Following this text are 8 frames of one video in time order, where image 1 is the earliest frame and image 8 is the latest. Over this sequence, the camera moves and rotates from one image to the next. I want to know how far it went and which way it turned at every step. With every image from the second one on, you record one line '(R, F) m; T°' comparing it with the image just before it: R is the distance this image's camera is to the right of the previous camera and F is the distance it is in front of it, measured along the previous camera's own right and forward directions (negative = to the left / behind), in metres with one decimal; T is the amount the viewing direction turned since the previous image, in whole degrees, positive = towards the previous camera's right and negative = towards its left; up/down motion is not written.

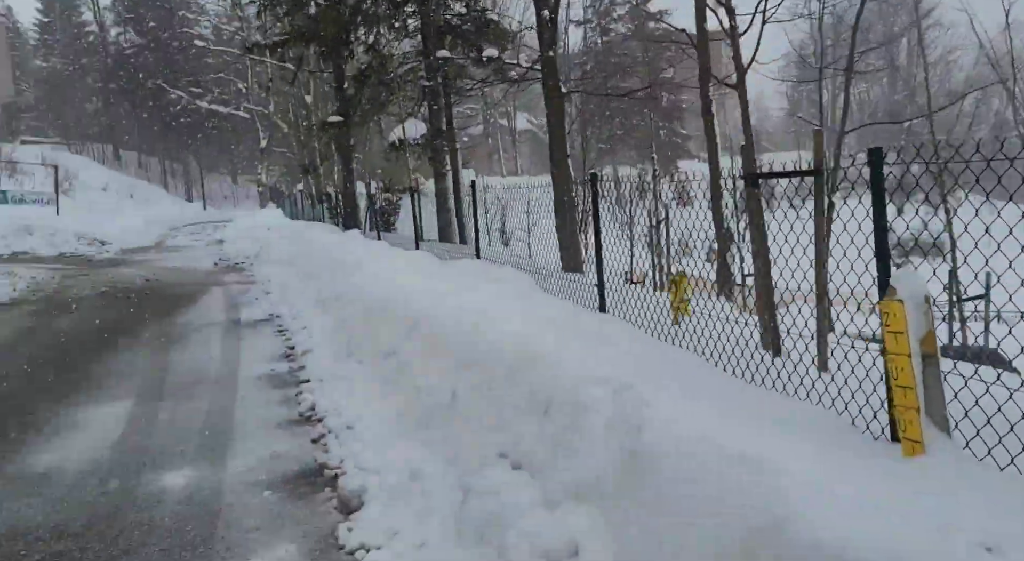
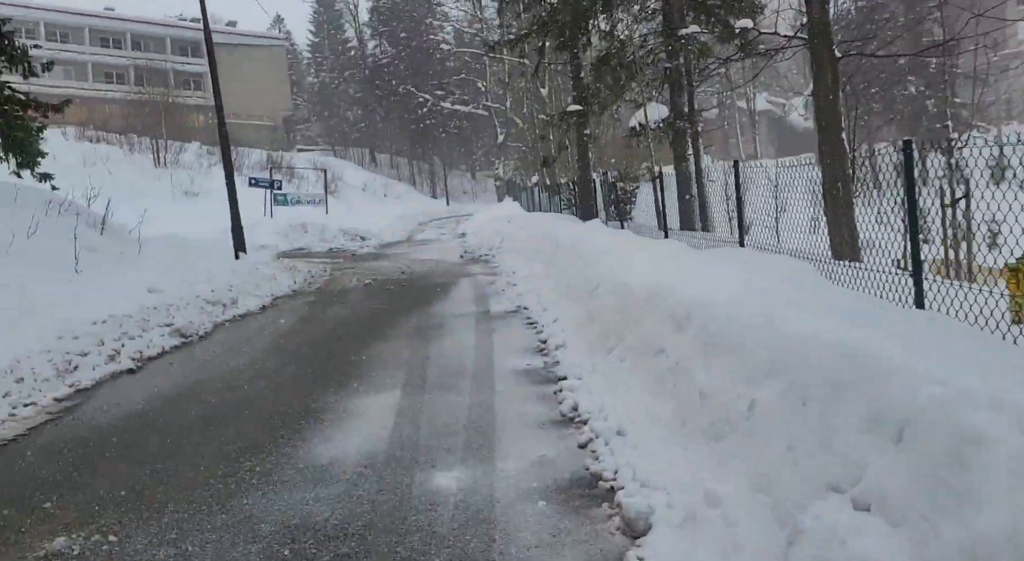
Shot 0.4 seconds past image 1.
(-0.3, +0.4) m; -14°
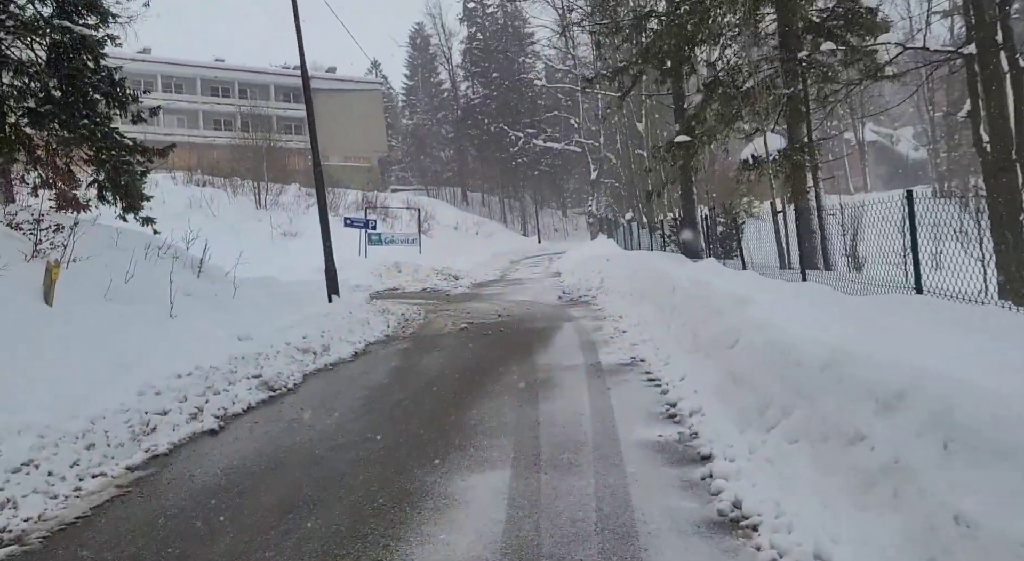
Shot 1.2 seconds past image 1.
(-0.2, +1.0) m; -5°
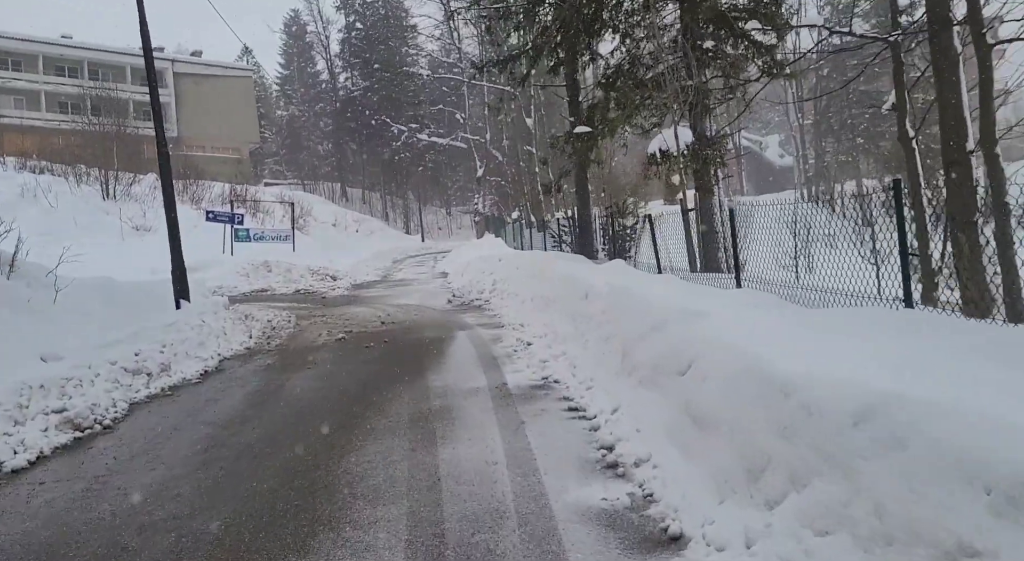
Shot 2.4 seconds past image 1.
(-0.1, +1.8) m; +7°
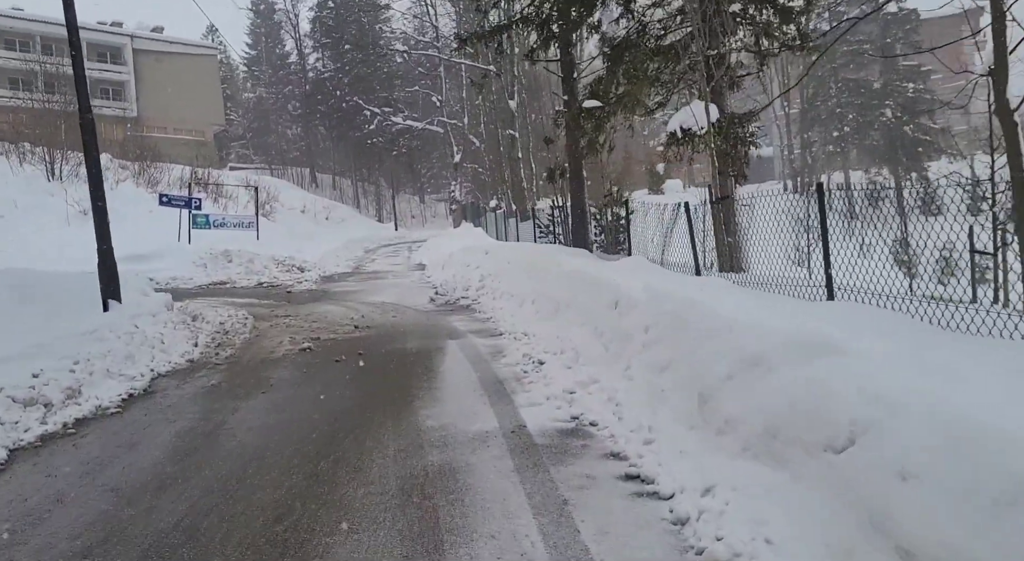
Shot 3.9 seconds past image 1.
(-0.3, +2.2) m; +2°
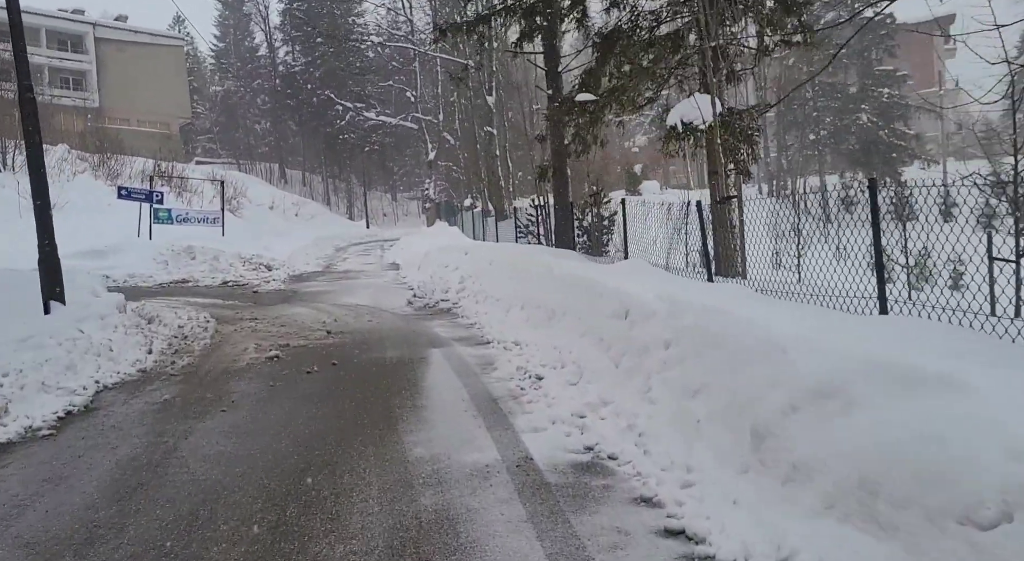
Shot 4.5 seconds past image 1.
(-0.2, +1.0) m; +2°
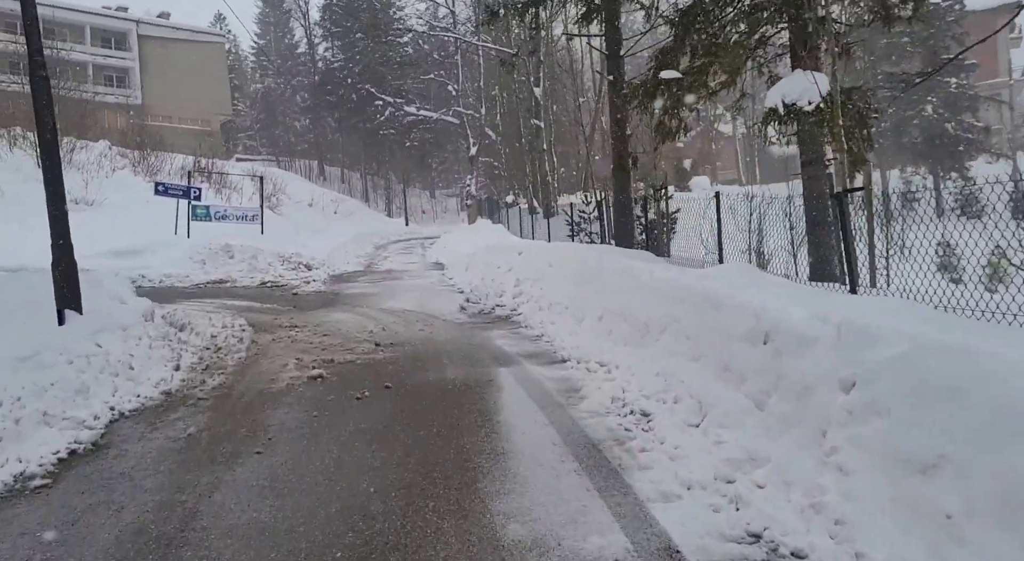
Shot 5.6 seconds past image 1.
(-0.4, +1.5) m; -2°
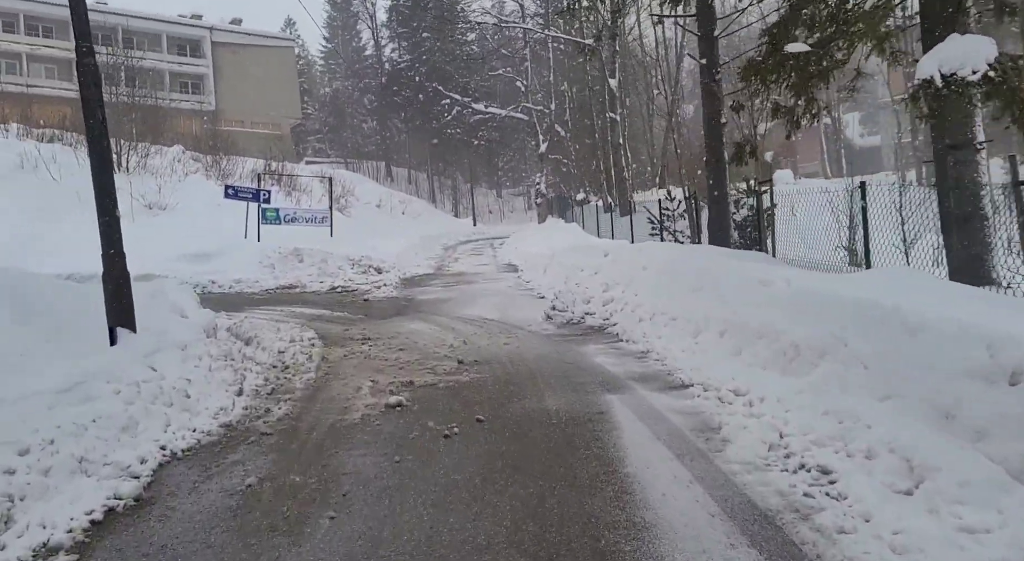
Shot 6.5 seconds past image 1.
(-0.4, +1.3) m; -4°
